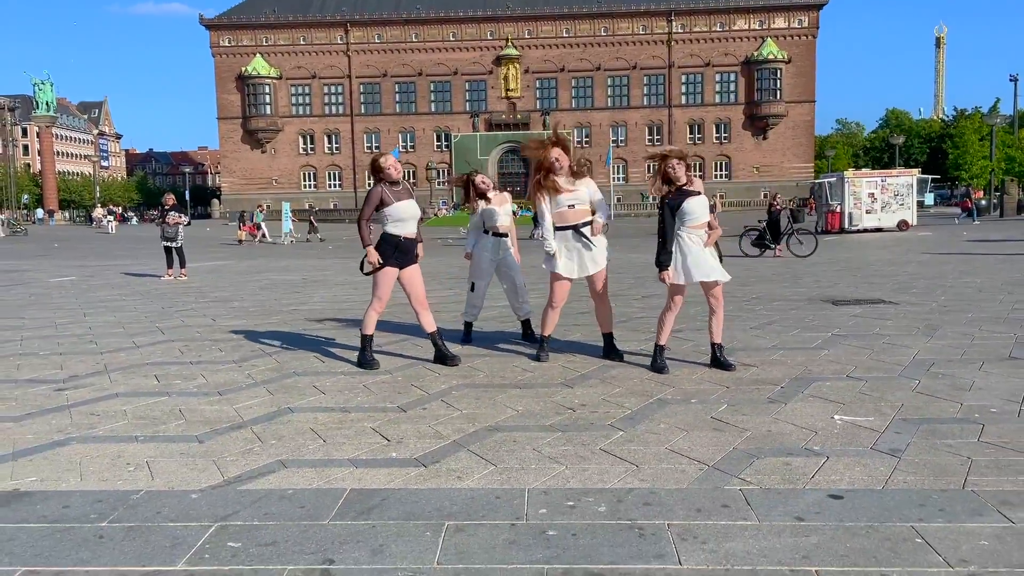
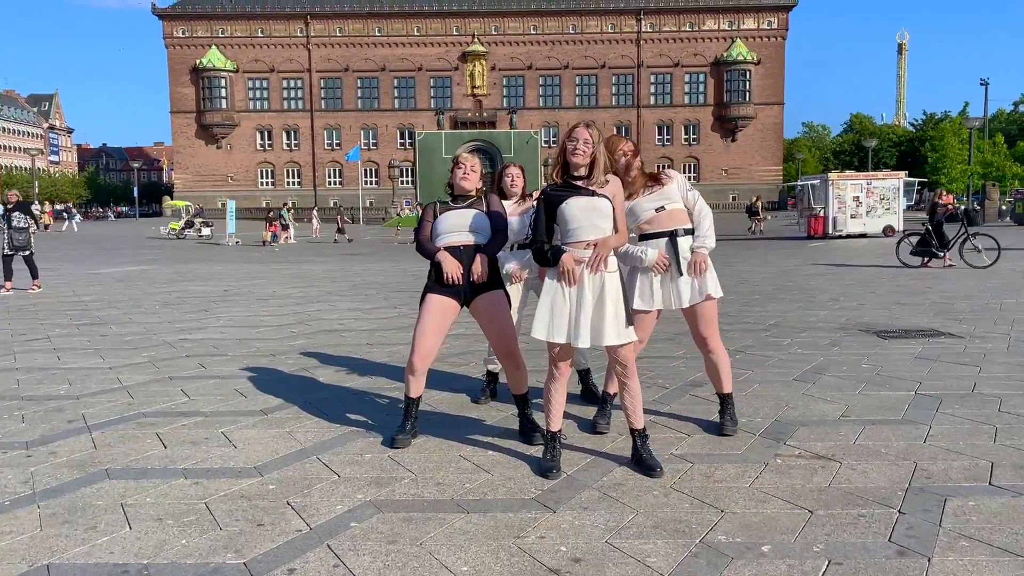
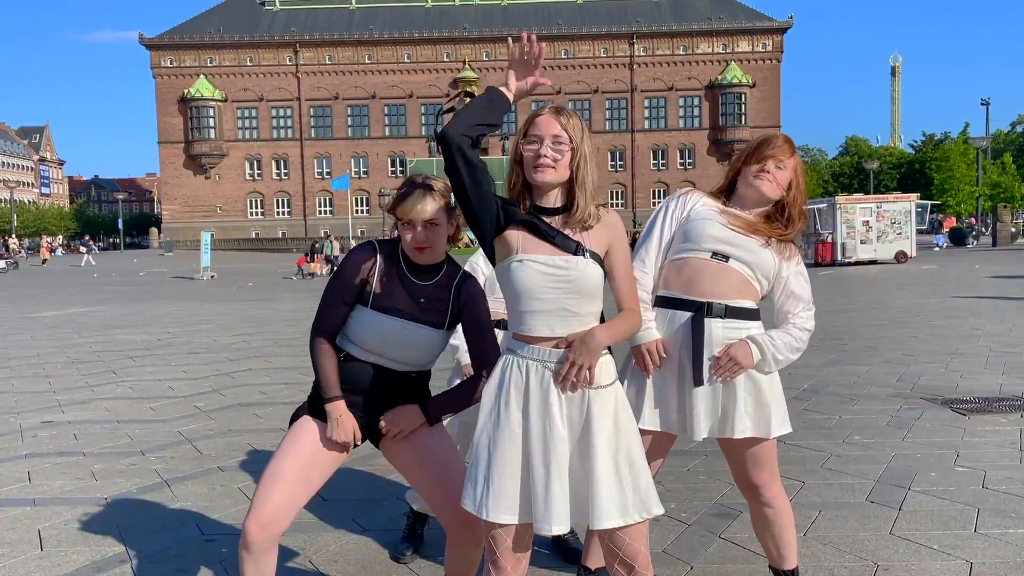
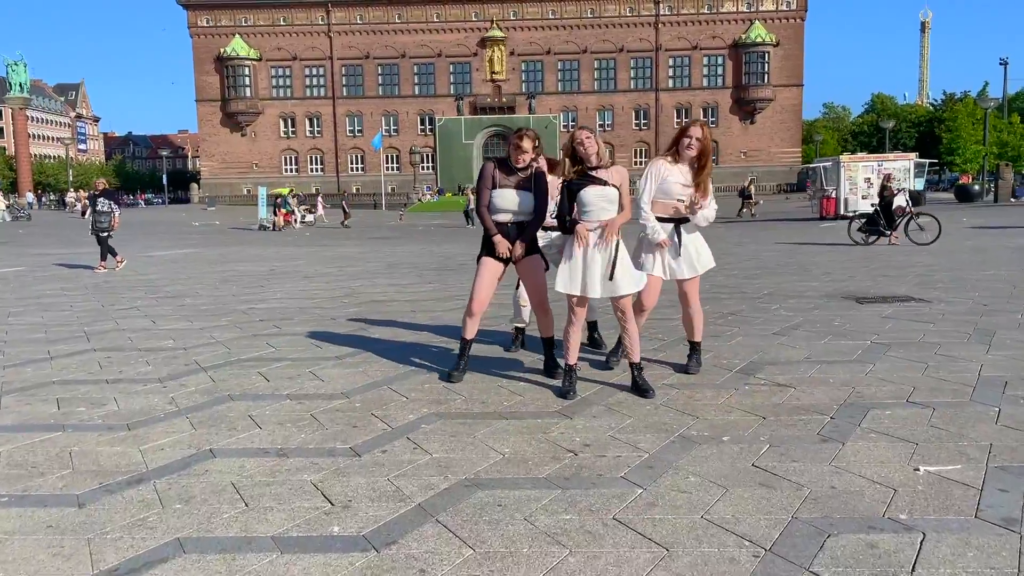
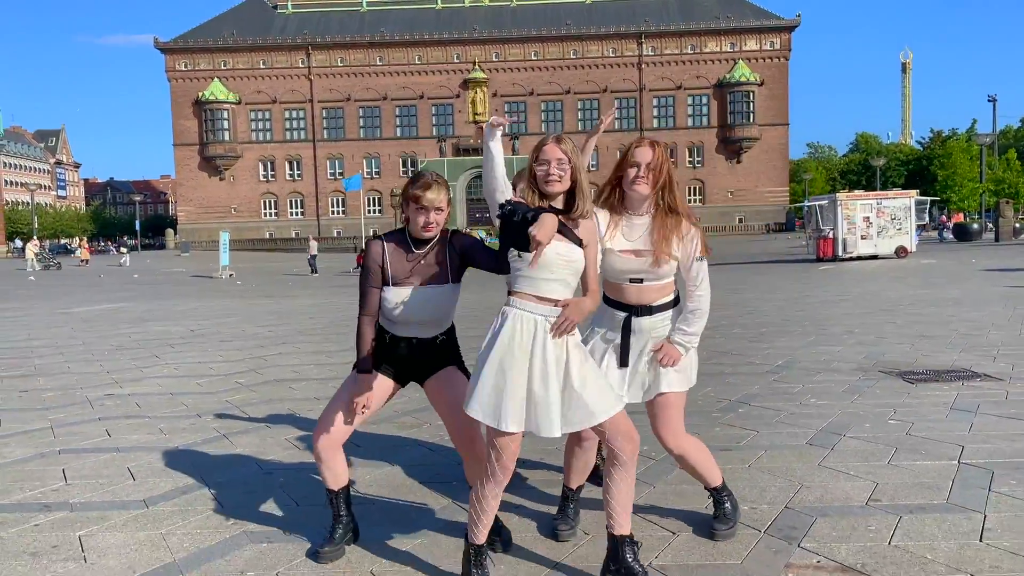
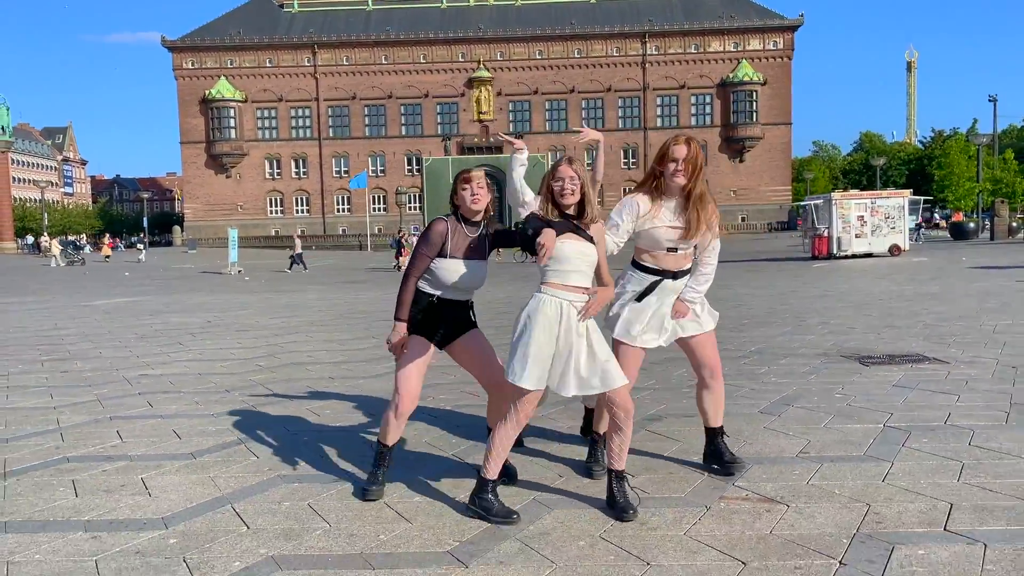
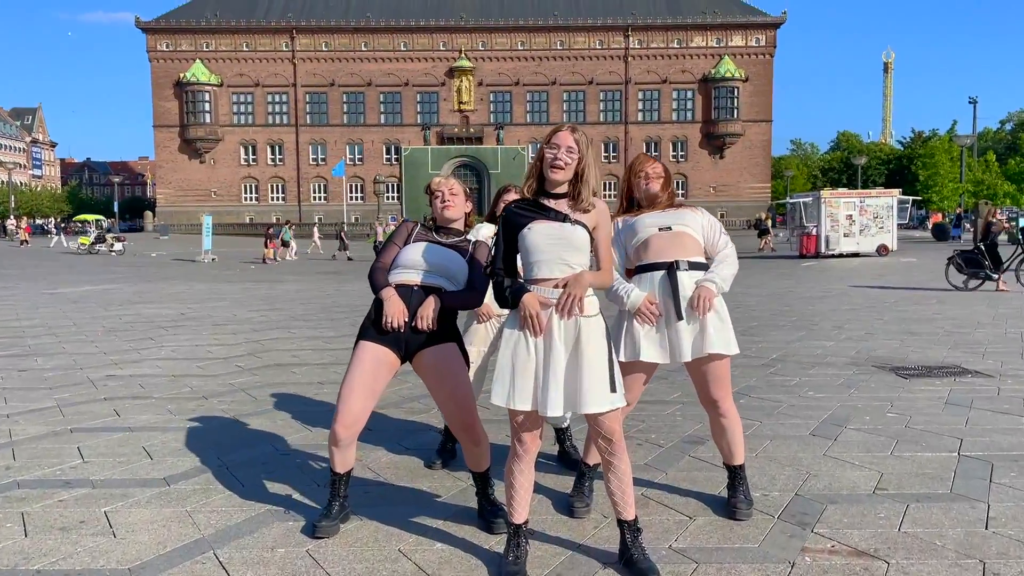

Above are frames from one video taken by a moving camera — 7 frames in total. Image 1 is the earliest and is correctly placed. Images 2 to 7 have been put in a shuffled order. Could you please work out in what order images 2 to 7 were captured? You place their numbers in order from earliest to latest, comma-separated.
4, 2, 7, 3, 5, 6
